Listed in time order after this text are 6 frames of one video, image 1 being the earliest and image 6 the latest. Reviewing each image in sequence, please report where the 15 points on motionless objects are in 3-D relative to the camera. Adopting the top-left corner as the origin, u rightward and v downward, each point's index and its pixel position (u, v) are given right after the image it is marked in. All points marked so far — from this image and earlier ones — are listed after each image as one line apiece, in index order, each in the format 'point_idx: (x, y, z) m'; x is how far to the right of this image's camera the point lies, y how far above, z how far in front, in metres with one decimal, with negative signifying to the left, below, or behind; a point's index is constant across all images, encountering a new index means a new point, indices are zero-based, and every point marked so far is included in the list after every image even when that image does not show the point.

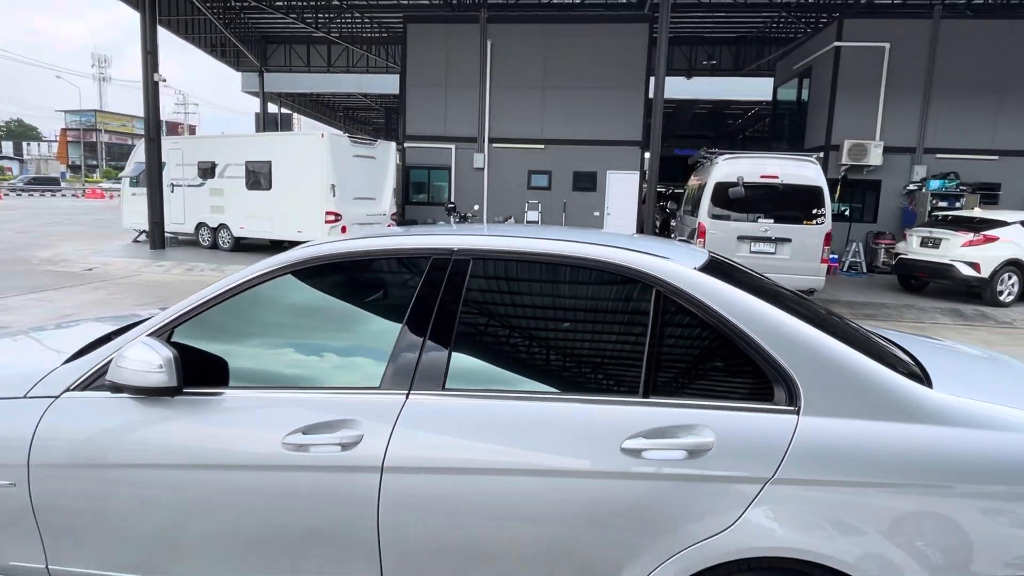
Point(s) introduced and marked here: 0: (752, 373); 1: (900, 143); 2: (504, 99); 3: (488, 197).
0: (+0.7, -0.3, +1.9) m
1: (+9.5, +3.5, +15.6) m
2: (-0.2, +4.7, +15.6) m
3: (-0.6, +2.3, +15.8) m
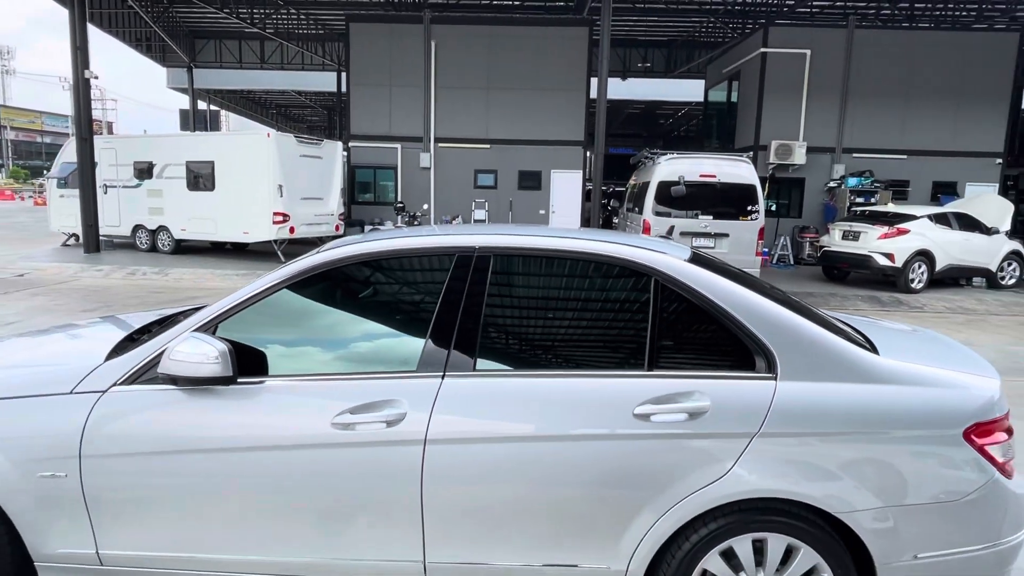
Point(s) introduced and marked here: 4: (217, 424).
0: (+0.8, -0.2, +2.3) m
1: (+8.1, +3.8, +16.7) m
2: (-1.6, +4.7, +15.8) m
3: (-1.9, +2.3, +15.9) m
4: (-1.0, -0.5, +2.2) m
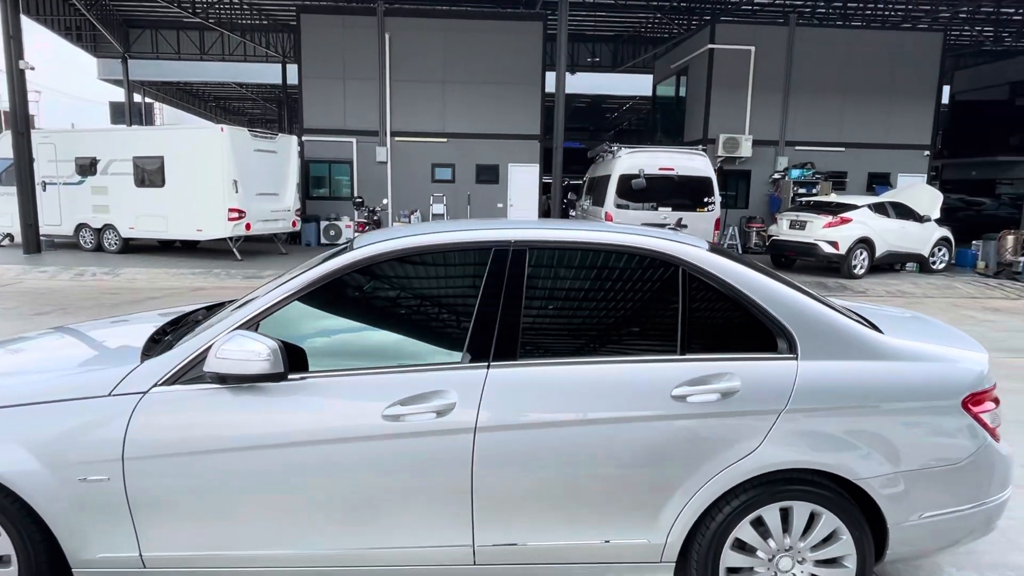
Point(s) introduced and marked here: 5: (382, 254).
0: (+1.0, -0.2, +2.4) m
1: (+6.9, +4.1, +17.4) m
2: (-2.7, +4.8, +15.7) m
3: (-3.0, +2.5, +15.8) m
4: (-0.9, -0.5, +2.2) m
5: (-0.5, +0.1, +2.5) m
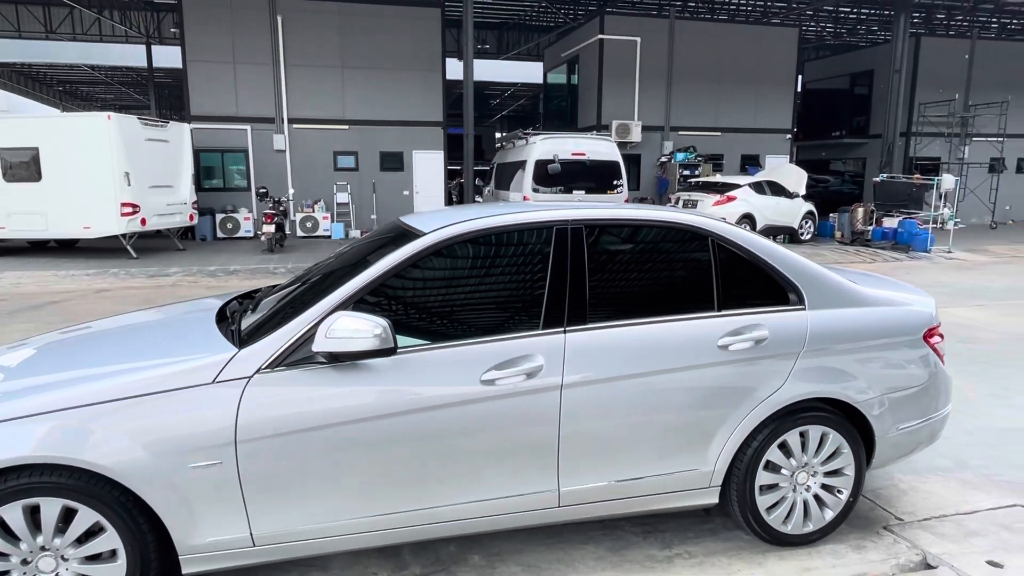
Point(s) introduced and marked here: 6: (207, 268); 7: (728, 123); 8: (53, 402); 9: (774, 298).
0: (+1.2, 0.0, +2.9) m
1: (+4.1, +4.8, +18.6) m
2: (-5.0, +5.0, +15.1) m
3: (-5.3, +2.6, +15.3) m
4: (-0.5, -0.4, +2.4) m
5: (-0.2, +0.2, +2.7) m
6: (-5.2, +0.3, +10.9) m
7: (+6.5, +4.9, +19.1) m
8: (-1.6, -0.4, +2.2) m
9: (+1.2, 0.0, +2.9) m
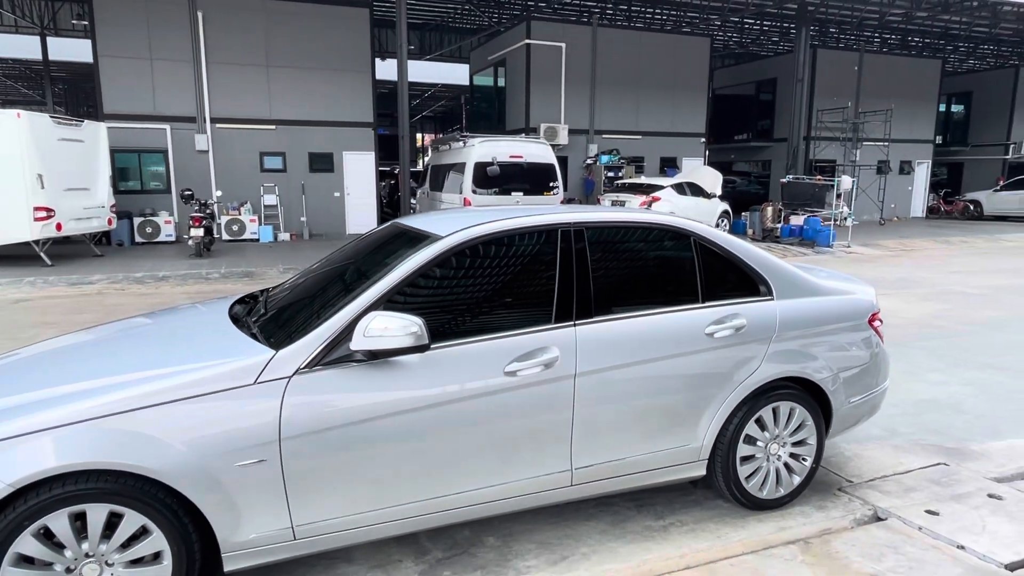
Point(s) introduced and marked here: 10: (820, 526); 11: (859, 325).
0: (+1.2, 0.0, +3.3) m
1: (+2.0, +4.9, +19.2) m
2: (-6.6, +4.9, +14.6) m
3: (-6.8, +2.5, +14.7) m
4: (-0.4, -0.4, +2.6) m
5: (-0.2, +0.2, +2.8) m
6: (-6.2, +0.2, +10.4) m
7: (+4.3, +5.1, +20.0) m
8: (-1.5, -0.4, +2.2) m
9: (+1.2, 0.0, +3.3) m
10: (+1.5, -1.2, +3.2) m
11: (+1.9, -0.2, +3.5) m
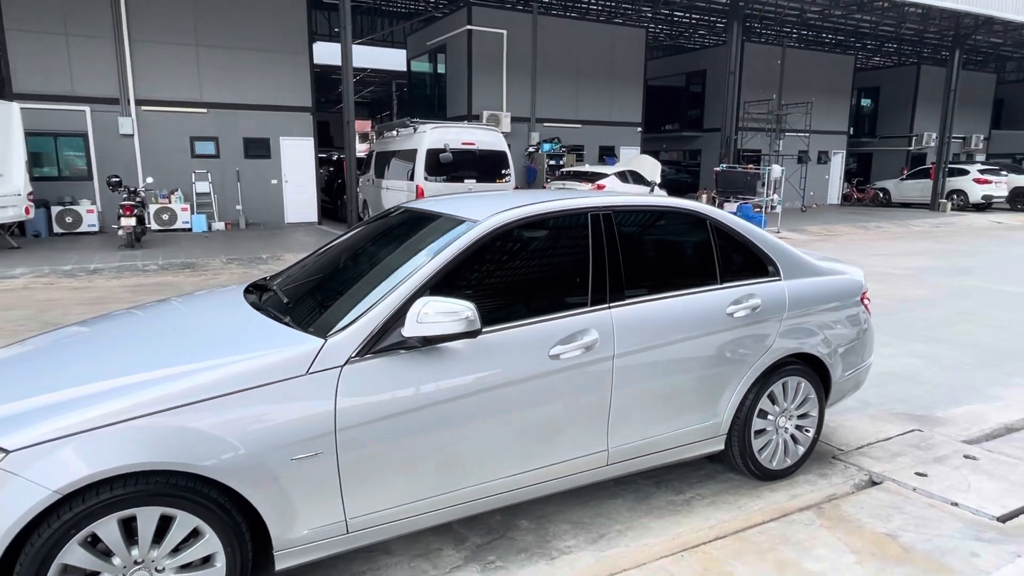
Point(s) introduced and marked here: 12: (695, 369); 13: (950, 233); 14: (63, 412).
0: (+1.3, +0.1, +3.4) m
1: (+0.2, +5.3, +19.2) m
2: (-7.8, +5.0, +13.7) m
3: (-8.0, +2.6, +13.8) m
4: (-0.2, -0.3, +2.5) m
5: (0.0, +0.3, +2.8) m
6: (-6.8, +0.3, +9.6) m
7: (+2.4, +5.5, +20.2) m
8: (-1.2, -0.4, +2.1) m
9: (+1.3, +0.1, +3.4) m
10: (+1.7, -1.1, +3.4) m
11: (+2.0, -0.1, +3.8) m
12: (+0.9, -0.4, +3.1) m
13: (+12.7, +1.6, +18.4) m
14: (-1.4, -0.4, +2.1) m
